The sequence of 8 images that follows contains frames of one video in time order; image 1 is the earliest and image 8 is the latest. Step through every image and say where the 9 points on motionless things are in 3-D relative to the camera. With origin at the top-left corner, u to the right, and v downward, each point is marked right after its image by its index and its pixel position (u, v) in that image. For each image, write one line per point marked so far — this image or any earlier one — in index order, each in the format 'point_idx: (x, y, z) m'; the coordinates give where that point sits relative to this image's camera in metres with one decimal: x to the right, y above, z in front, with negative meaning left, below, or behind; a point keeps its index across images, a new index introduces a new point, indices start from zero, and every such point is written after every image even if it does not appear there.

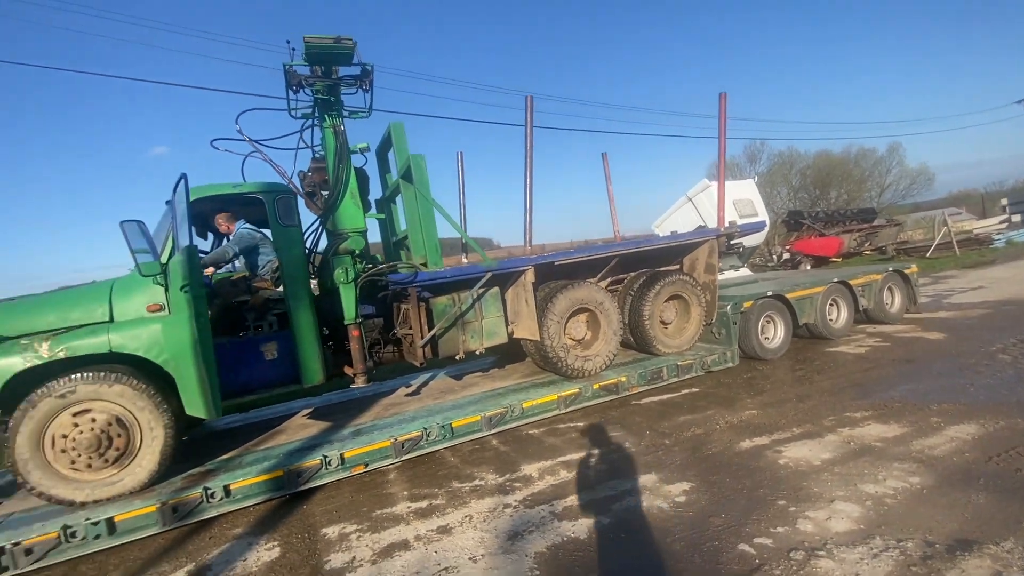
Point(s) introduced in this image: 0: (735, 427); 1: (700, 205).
0: (+2.0, -1.2, +4.4) m
1: (+5.0, +2.2, +13.3) m
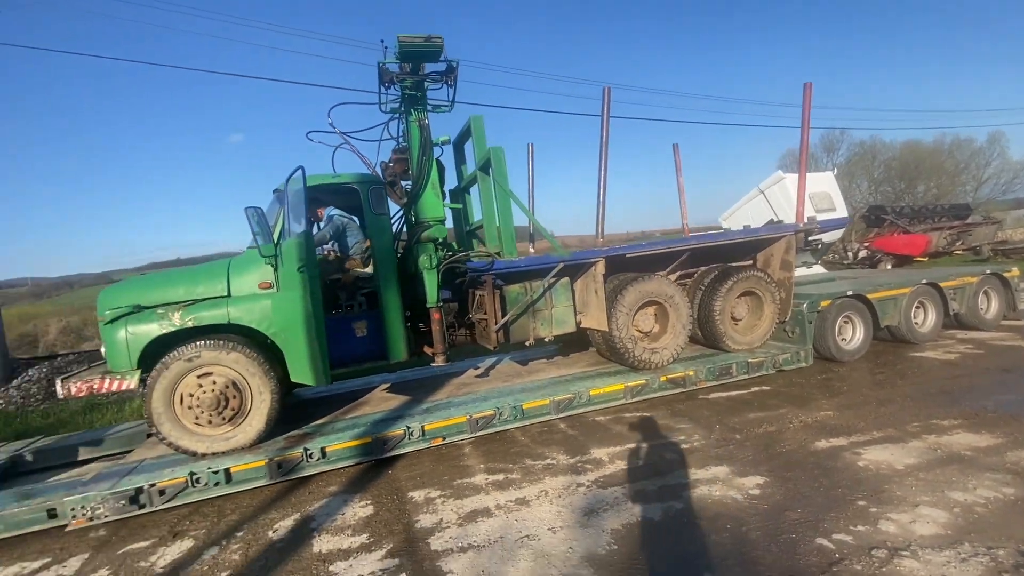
0: (+2.6, -1.2, +4.3) m
1: (+6.7, +2.3, +12.8) m
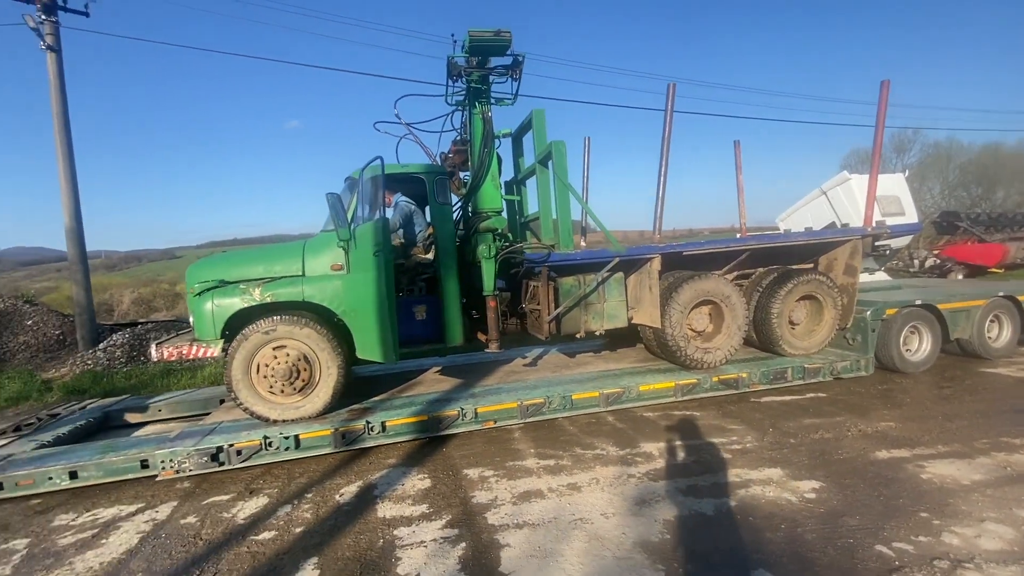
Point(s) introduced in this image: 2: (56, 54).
0: (+3.1, -1.3, +4.3) m
1: (+8.0, +2.2, +12.3) m
2: (-8.2, +4.2, +8.8) m
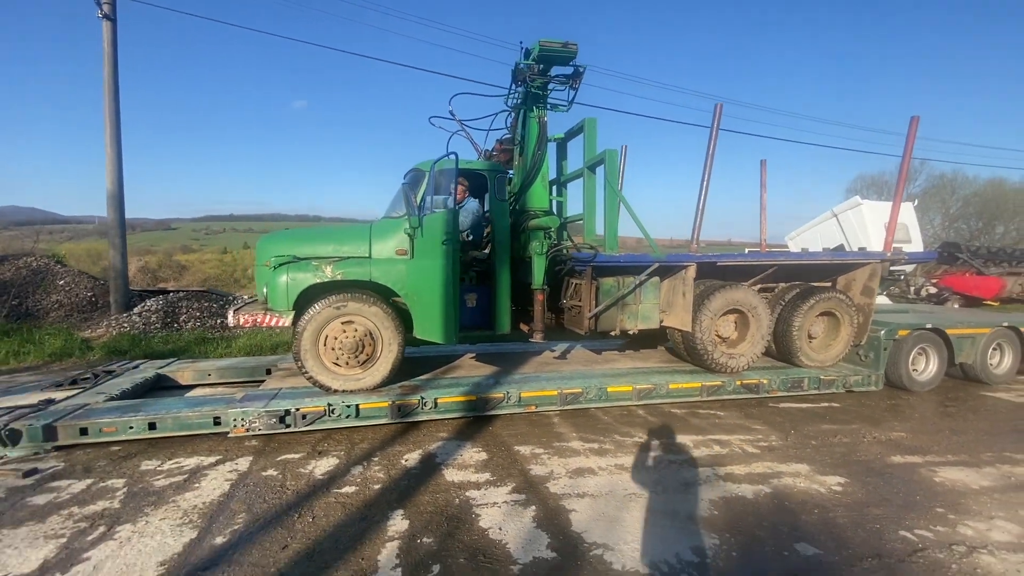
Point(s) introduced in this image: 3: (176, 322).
0: (+3.5, -1.5, +4.7) m
1: (+8.6, +1.7, +12.7) m
2: (-7.3, +4.9, +9.0) m
3: (-6.3, -0.6, +9.2) m
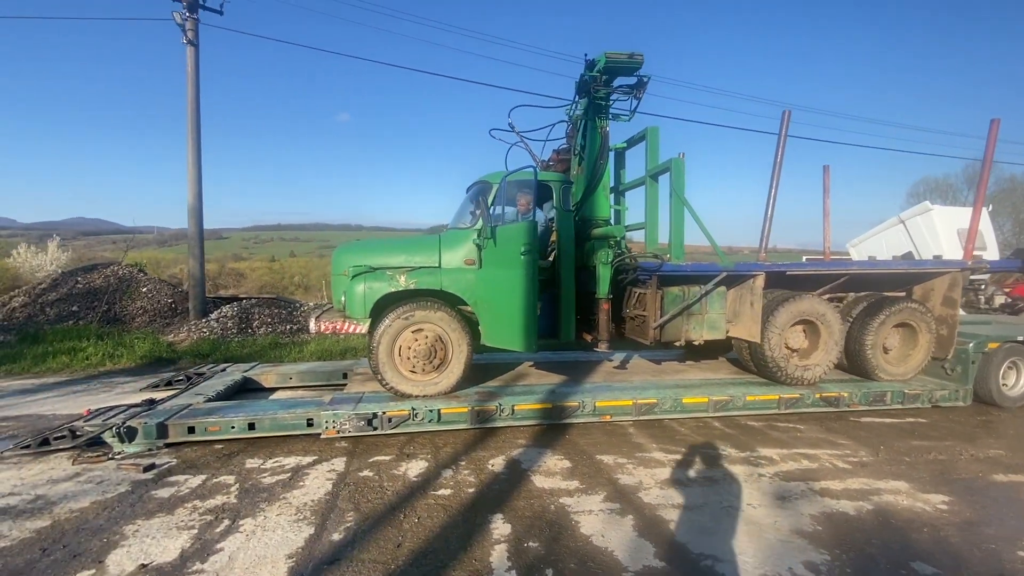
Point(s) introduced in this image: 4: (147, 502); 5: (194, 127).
0: (+4.3, -1.6, +4.4) m
1: (+9.9, +1.4, +12.2) m
2: (-6.2, +4.7, +9.7) m
3: (-5.2, -0.8, +9.7) m
4: (-2.7, -1.6, +3.7) m
5: (-6.4, +3.2, +9.9) m
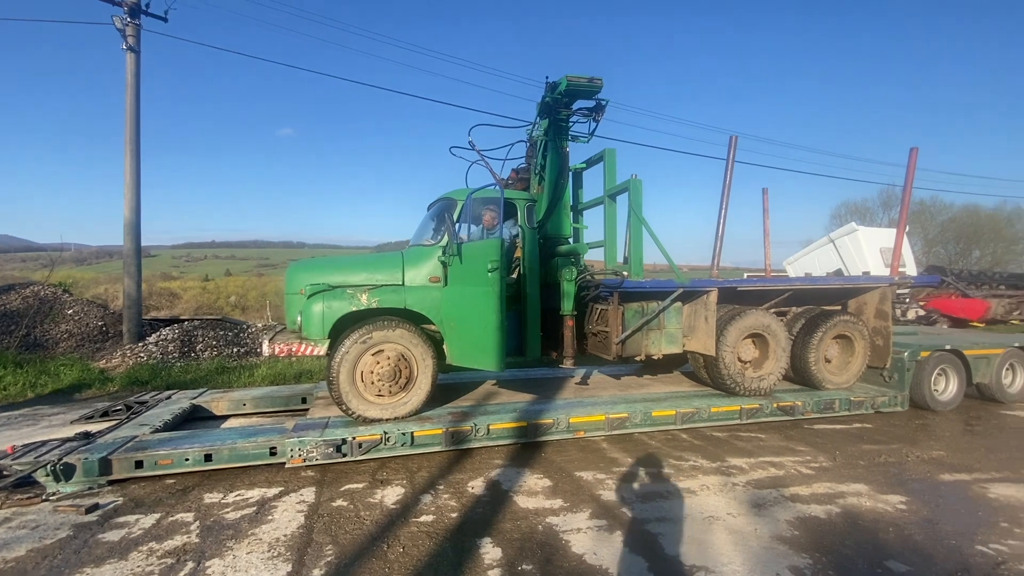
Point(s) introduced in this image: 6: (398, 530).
0: (+4.1, -1.7, +4.8) m
1: (+8.9, +1.1, +13.2) m
2: (-7.0, +4.3, +9.1) m
3: (-5.9, -1.2, +9.1) m
4: (-2.8, -1.8, +3.3) m
5: (-7.2, +2.8, +9.3) m
6: (-0.8, -1.7, +3.5) m
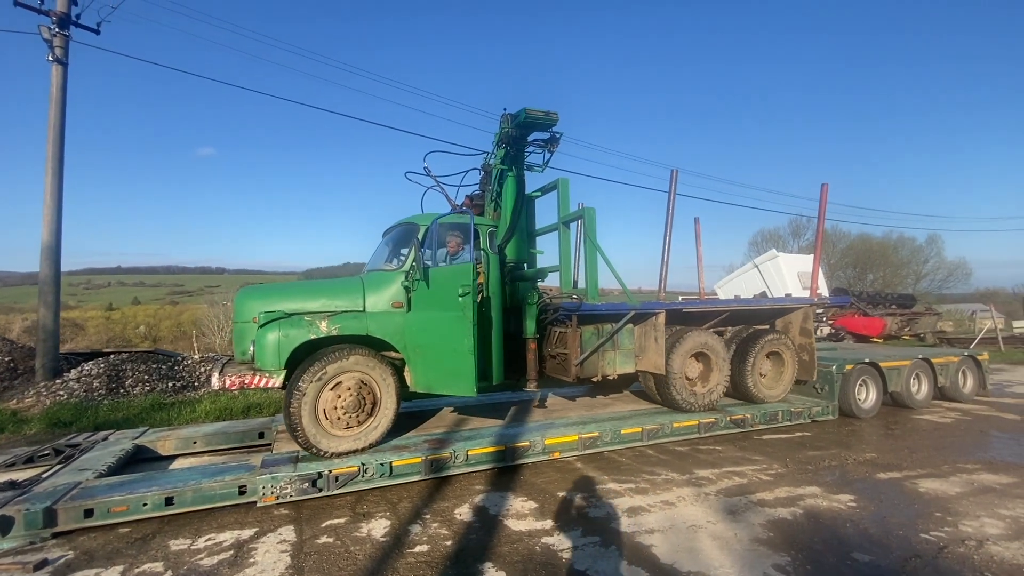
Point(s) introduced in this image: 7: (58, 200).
0: (+3.8, -1.9, +5.4) m
1: (+7.5, +0.5, +14.4) m
2: (-7.8, +3.8, +8.5) m
3: (-6.6, -1.7, +8.3) m
4: (-2.8, -1.9, +3.0) m
5: (-7.9, +2.3, +8.6) m
6: (-0.8, -1.9, +3.4) m
7: (-8.0, +1.5, +8.7) m
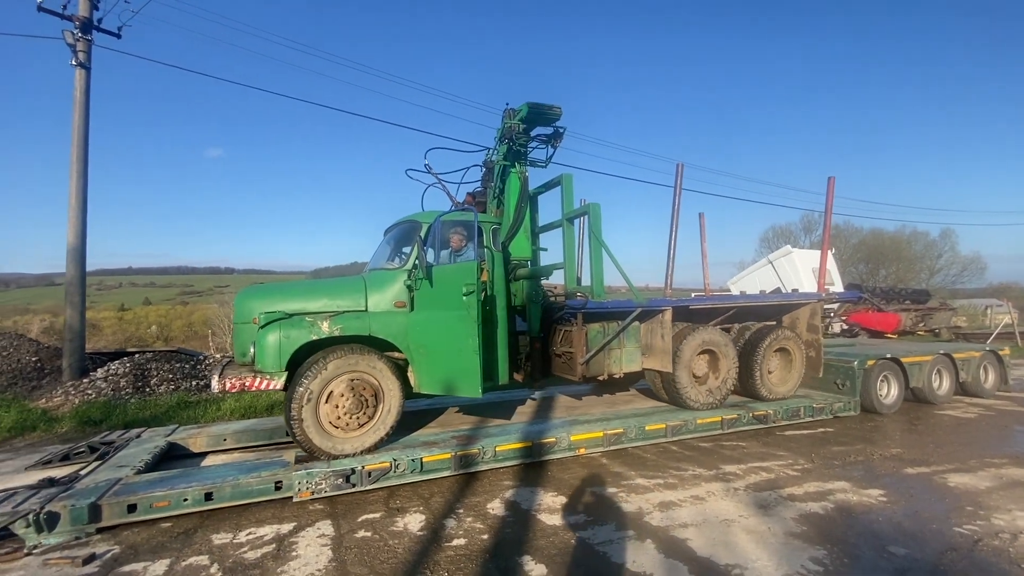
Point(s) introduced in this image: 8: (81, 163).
0: (+4.1, -1.9, +5.4) m
1: (+7.8, +0.6, +14.3) m
2: (-7.5, +3.8, +8.6) m
3: (-6.3, -1.7, +8.5) m
4: (-2.5, -2.0, +3.1) m
5: (-7.6, +2.3, +8.7) m
6: (-0.5, -1.9, +3.5) m
7: (-7.7, +1.5, +8.8) m
8: (-7.7, +2.2, +8.8) m
